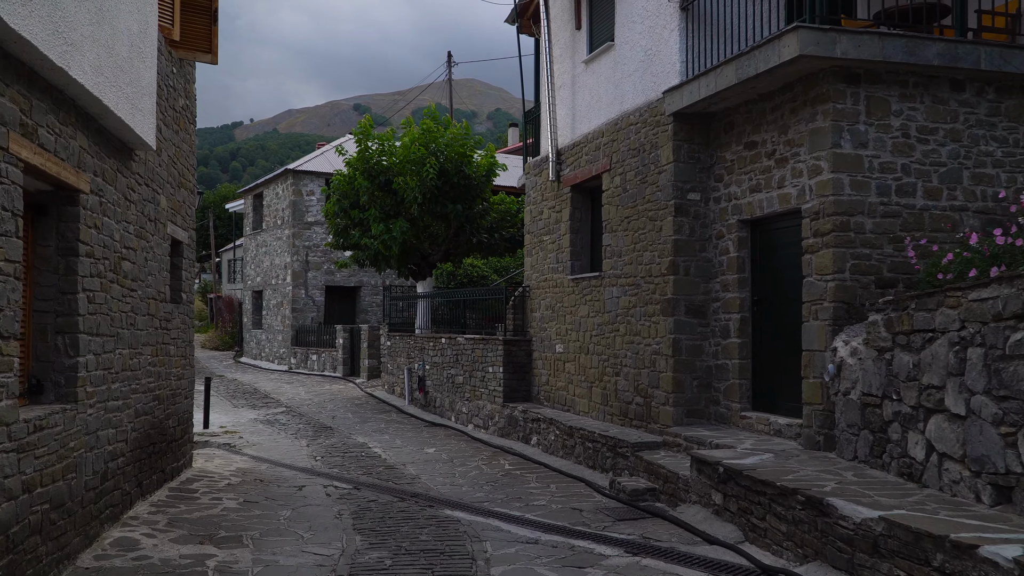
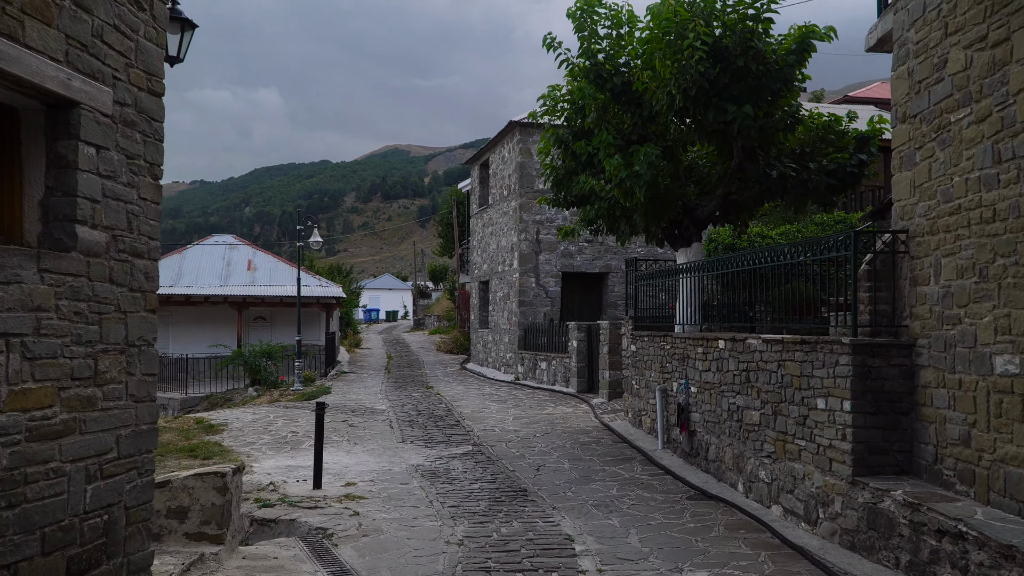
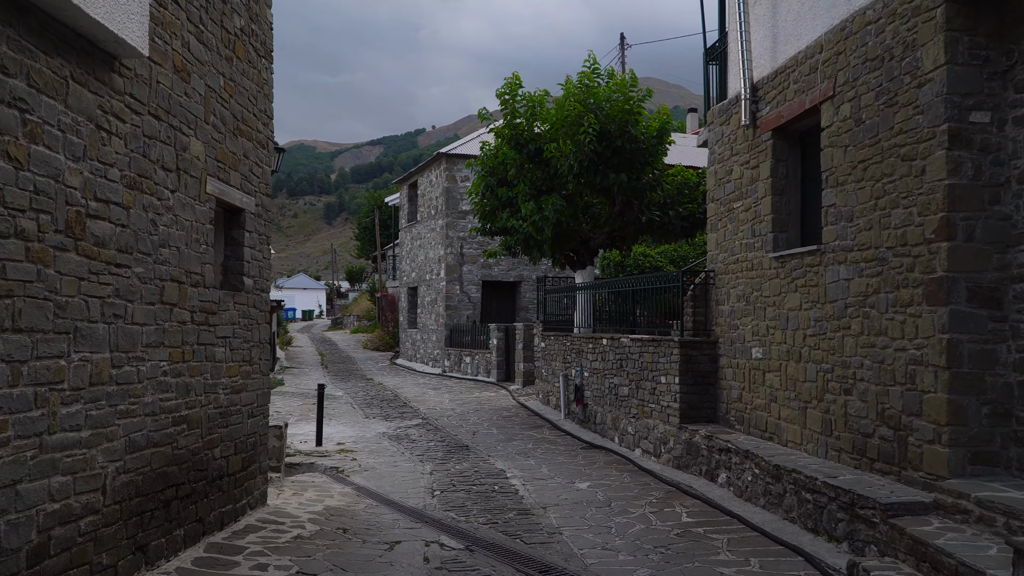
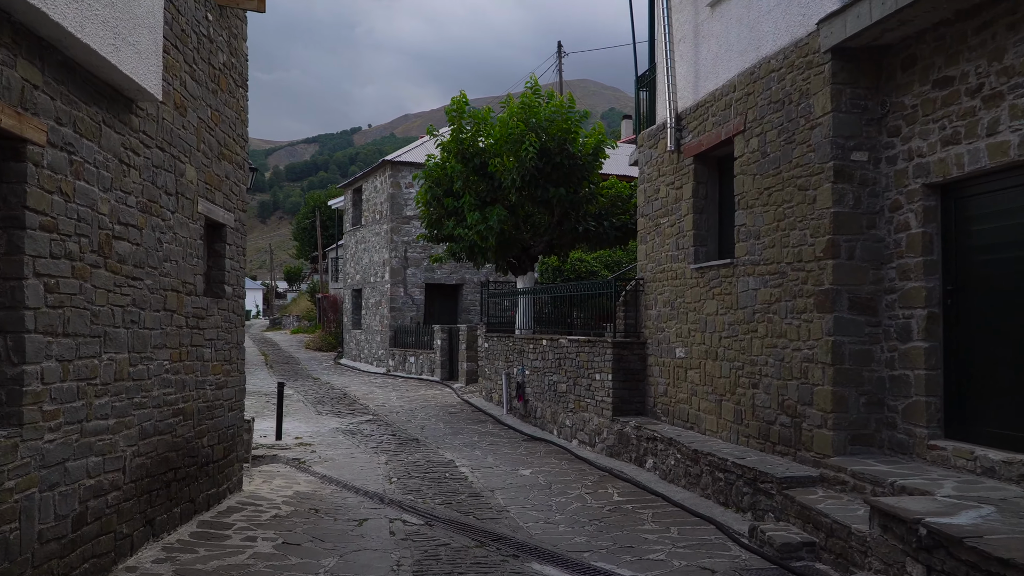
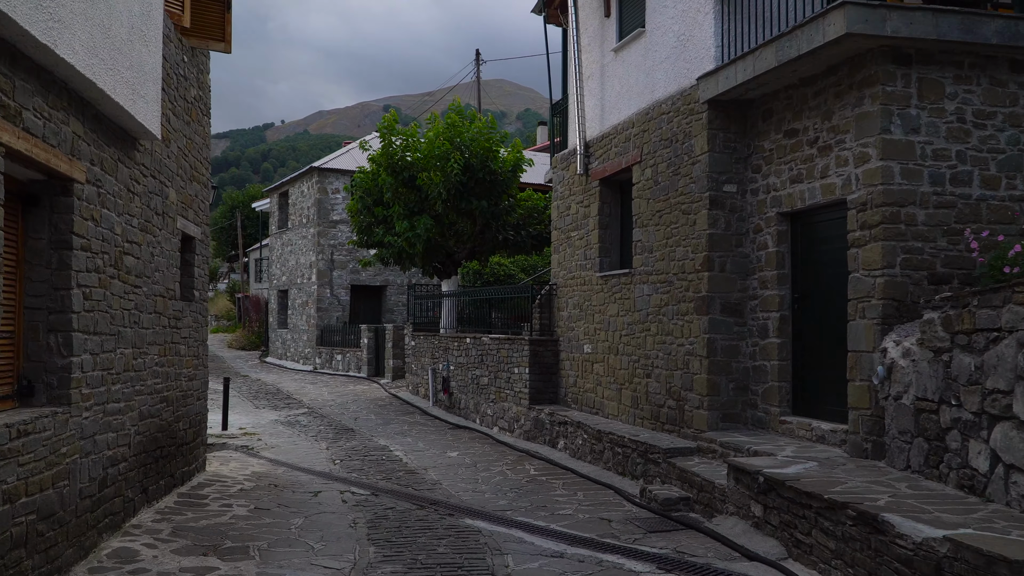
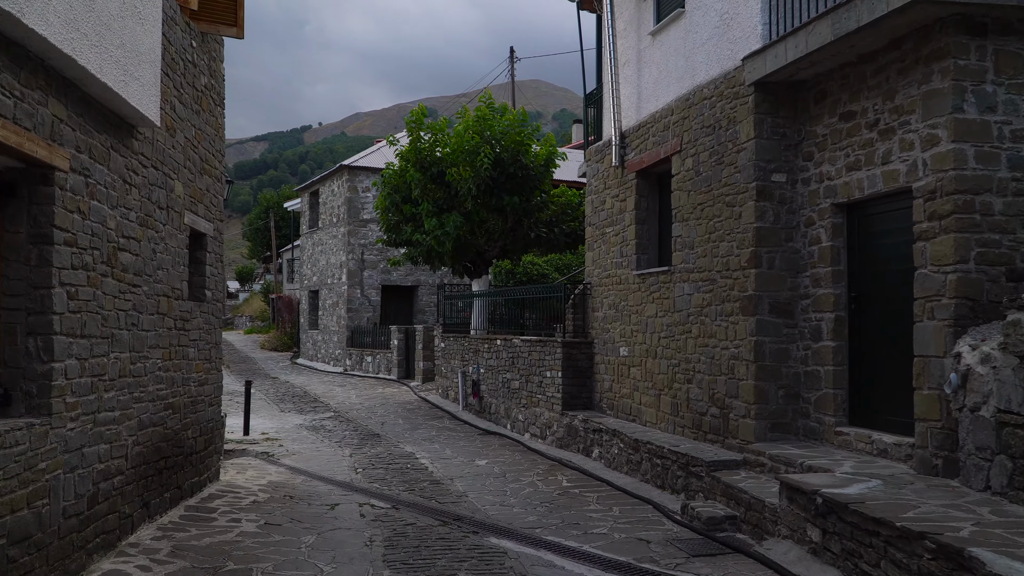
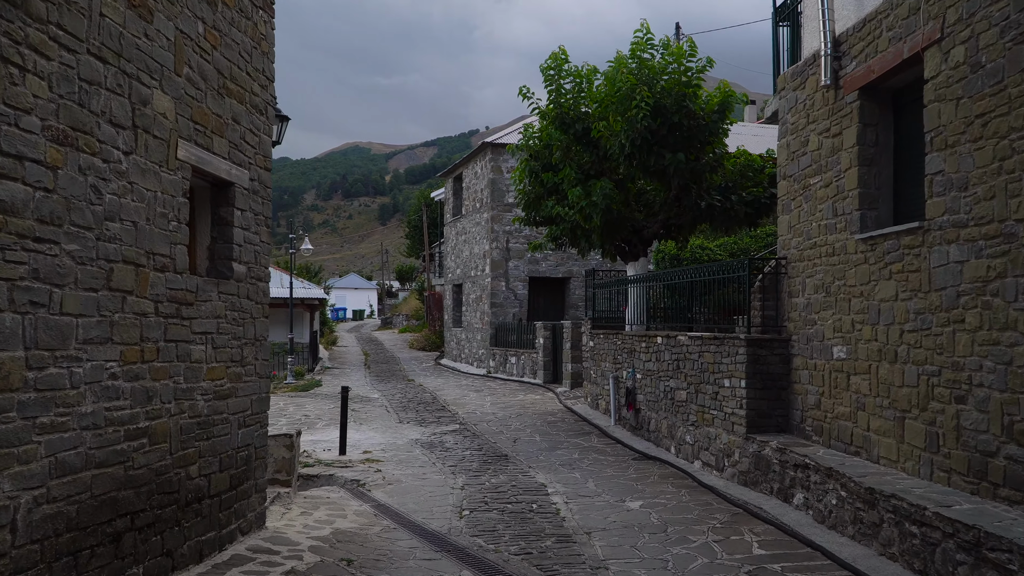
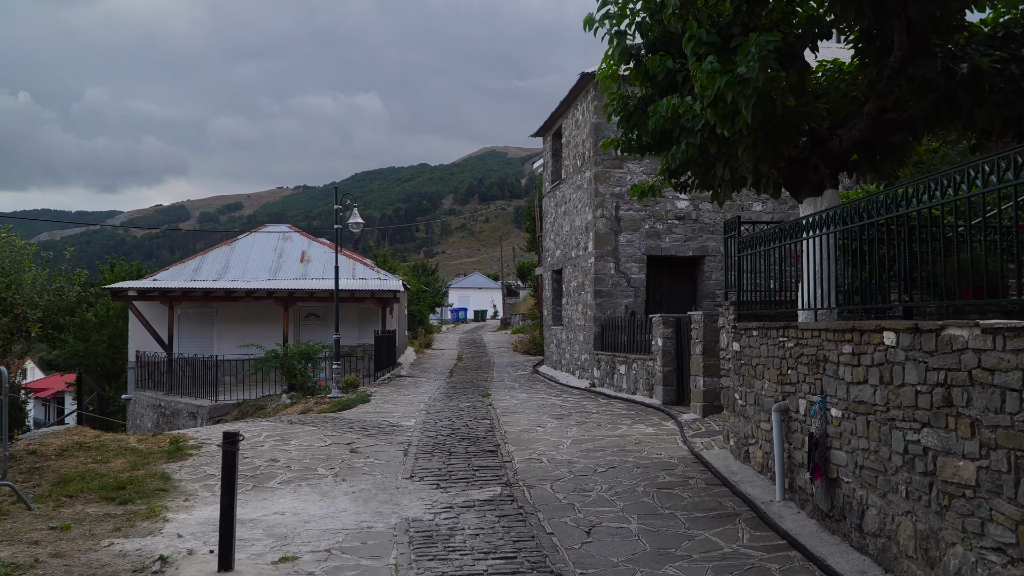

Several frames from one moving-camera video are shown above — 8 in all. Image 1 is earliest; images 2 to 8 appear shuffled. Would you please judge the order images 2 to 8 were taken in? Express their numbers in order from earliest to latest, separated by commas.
5, 6, 4, 3, 7, 2, 8
